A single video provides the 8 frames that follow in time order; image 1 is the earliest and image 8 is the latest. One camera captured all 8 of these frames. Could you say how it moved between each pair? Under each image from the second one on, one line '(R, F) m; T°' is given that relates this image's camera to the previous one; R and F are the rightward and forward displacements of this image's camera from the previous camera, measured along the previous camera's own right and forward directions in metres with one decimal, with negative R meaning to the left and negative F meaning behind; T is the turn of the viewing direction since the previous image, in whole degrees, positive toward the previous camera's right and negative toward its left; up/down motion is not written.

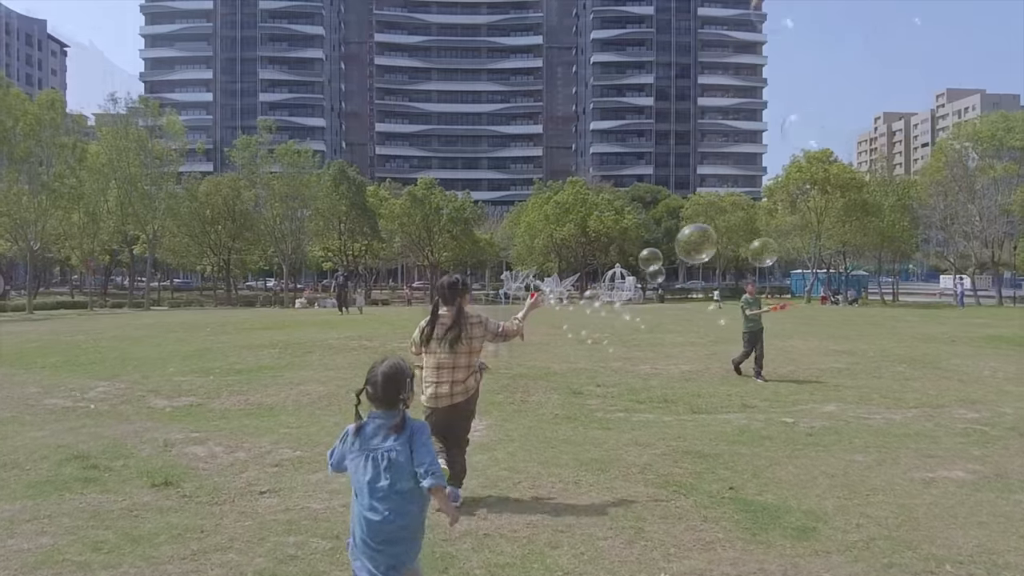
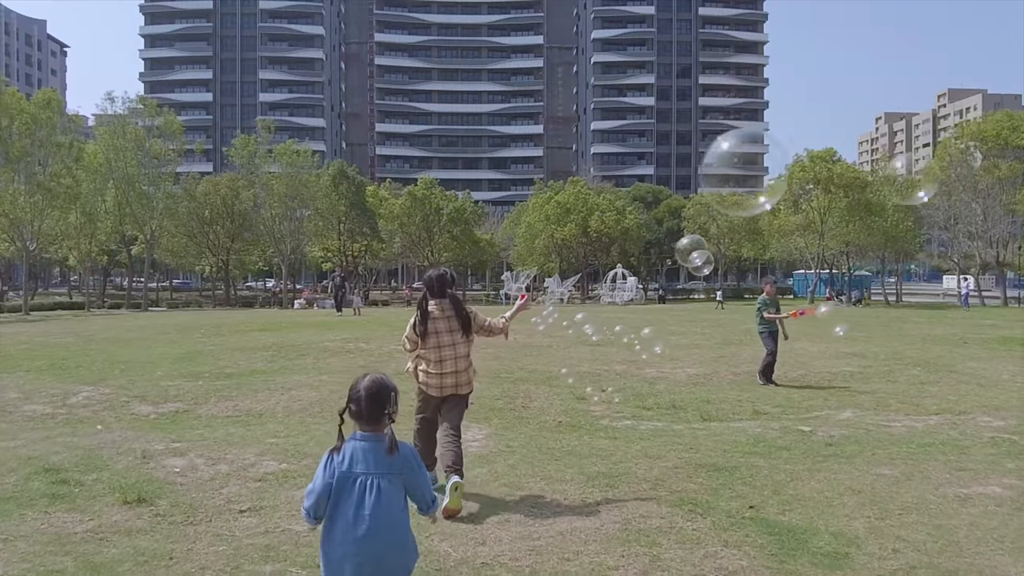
(0.0, +0.5) m; 0°
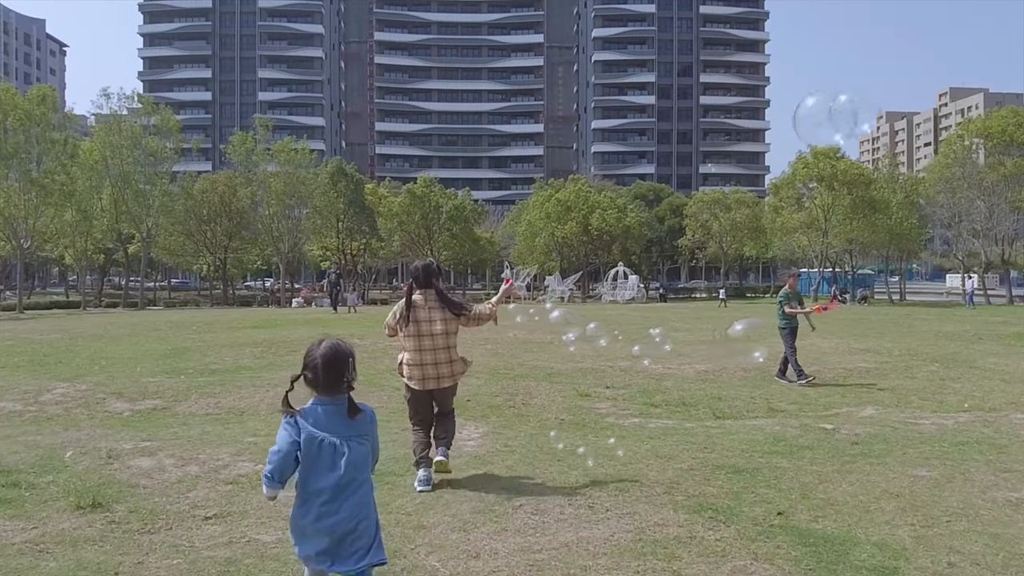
(0.0, +0.6) m; 0°
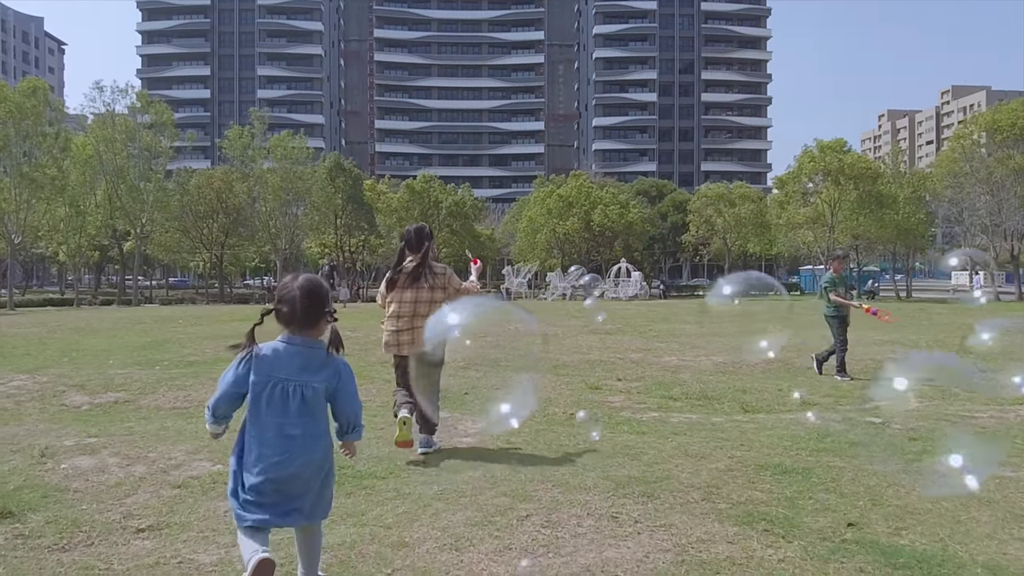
(0.0, +0.9) m; 0°
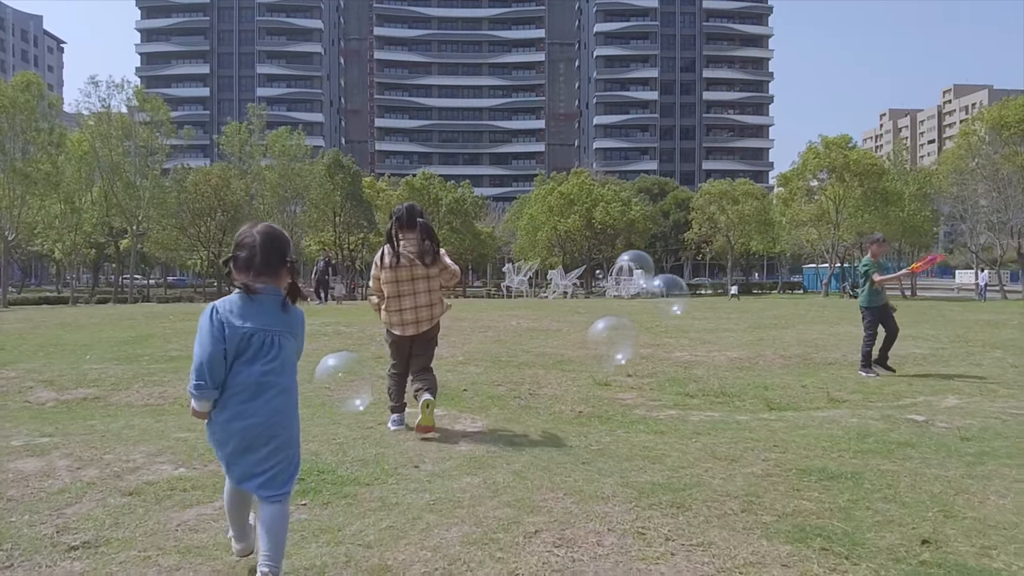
(0.0, +0.6) m; 0°
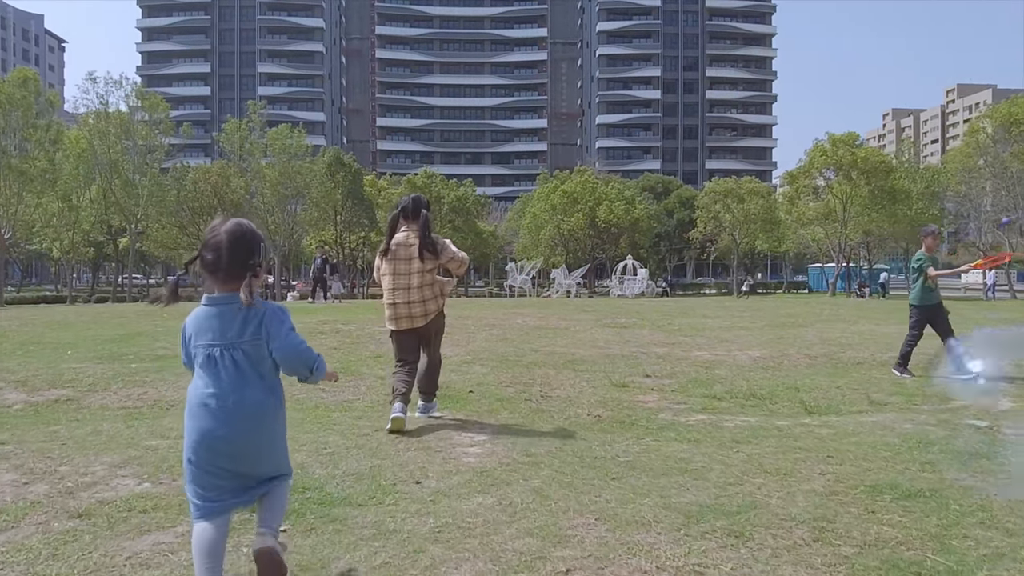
(-0.1, +0.6) m; 0°
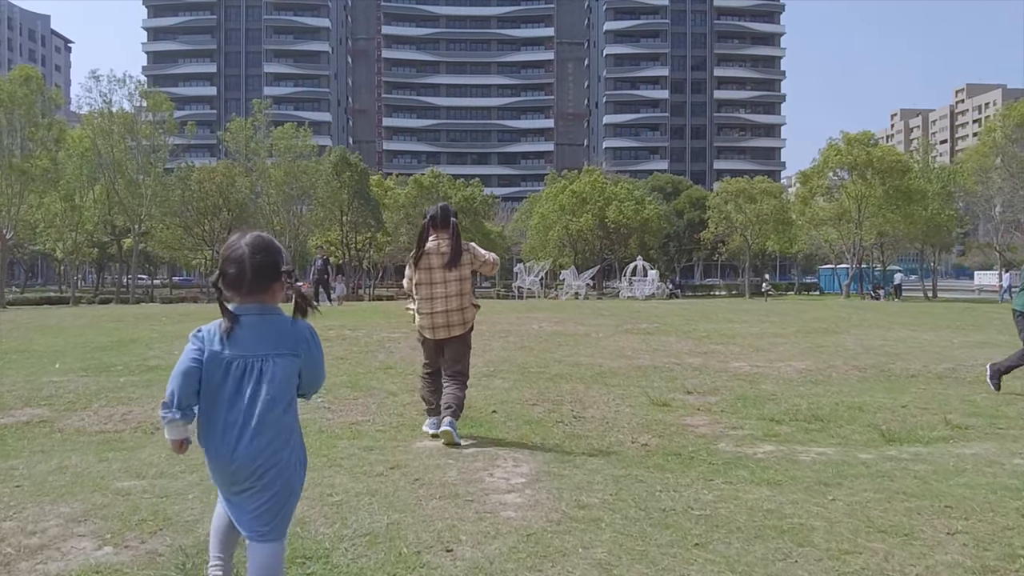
(-0.2, +0.8) m; 0°
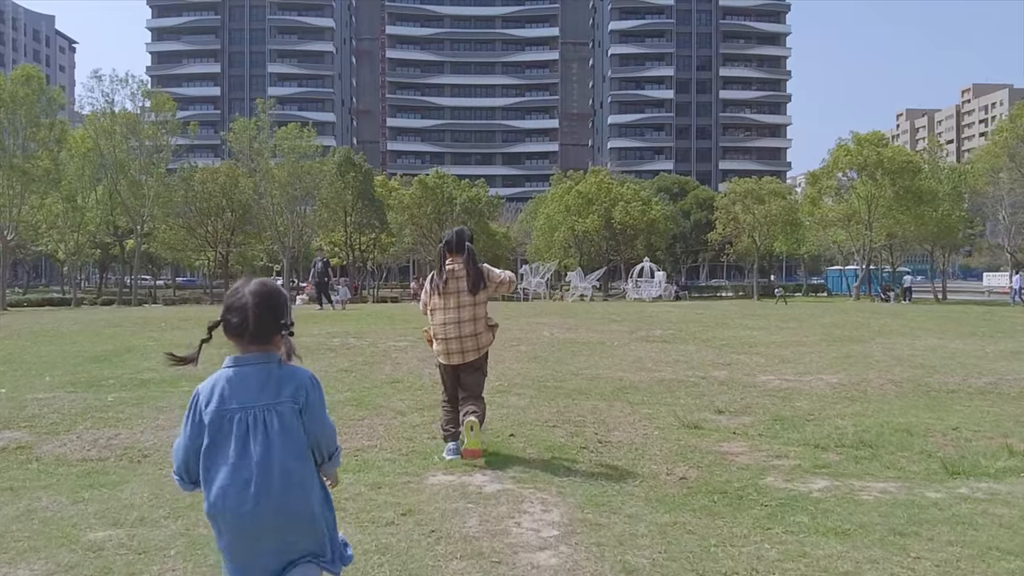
(-0.1, +0.5) m; 0°
